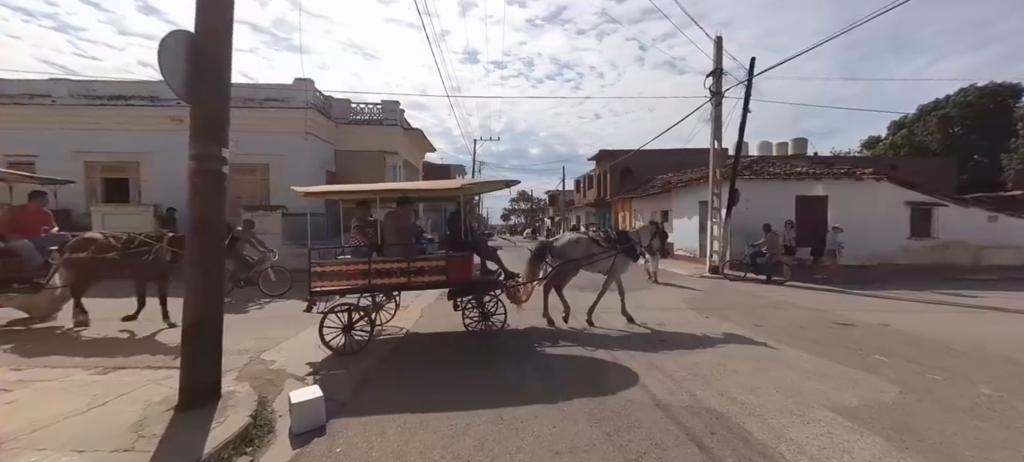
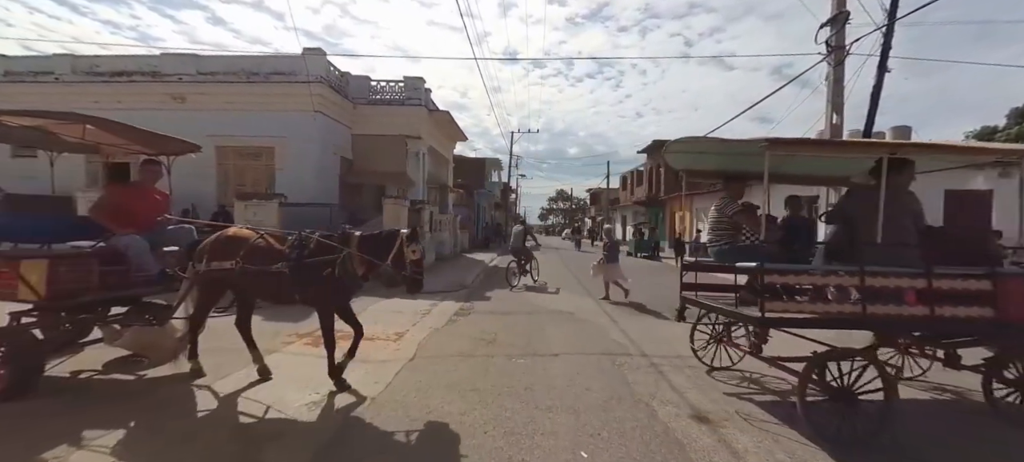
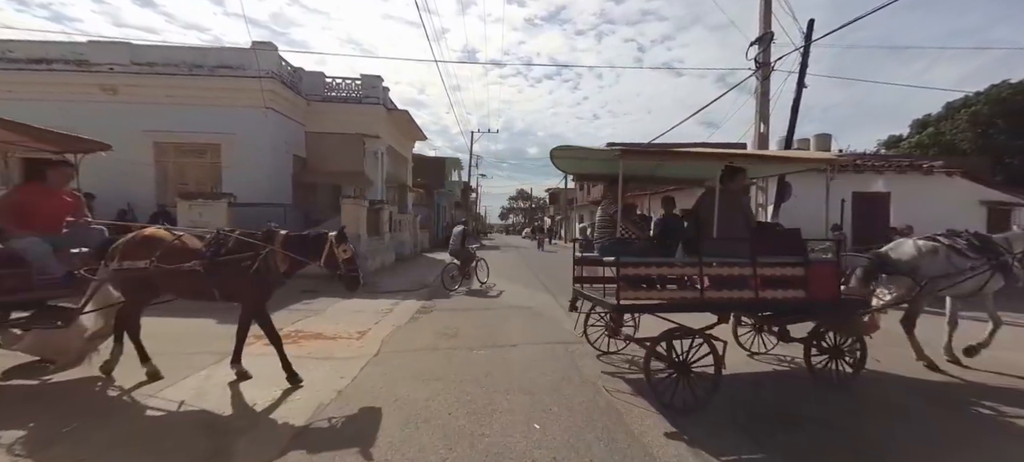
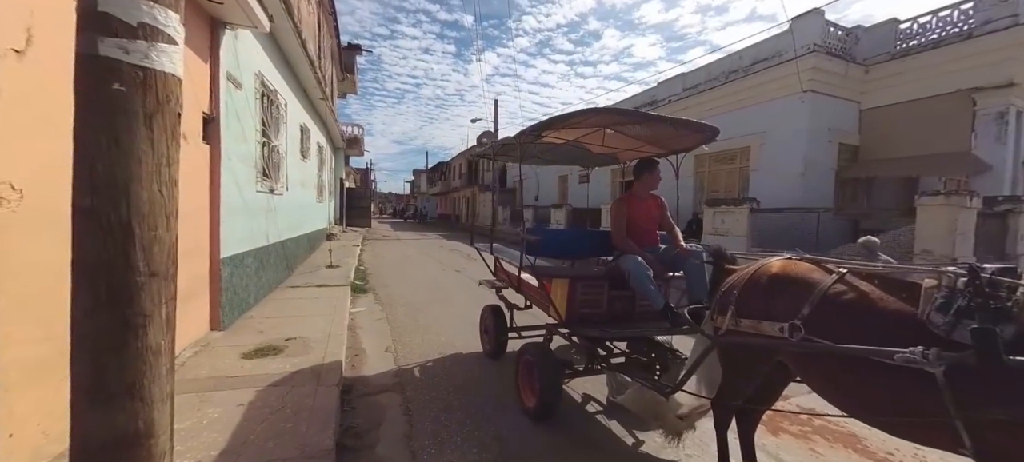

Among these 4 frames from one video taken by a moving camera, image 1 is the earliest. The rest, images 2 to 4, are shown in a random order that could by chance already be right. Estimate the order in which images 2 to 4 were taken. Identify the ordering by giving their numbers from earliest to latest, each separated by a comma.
3, 2, 4
